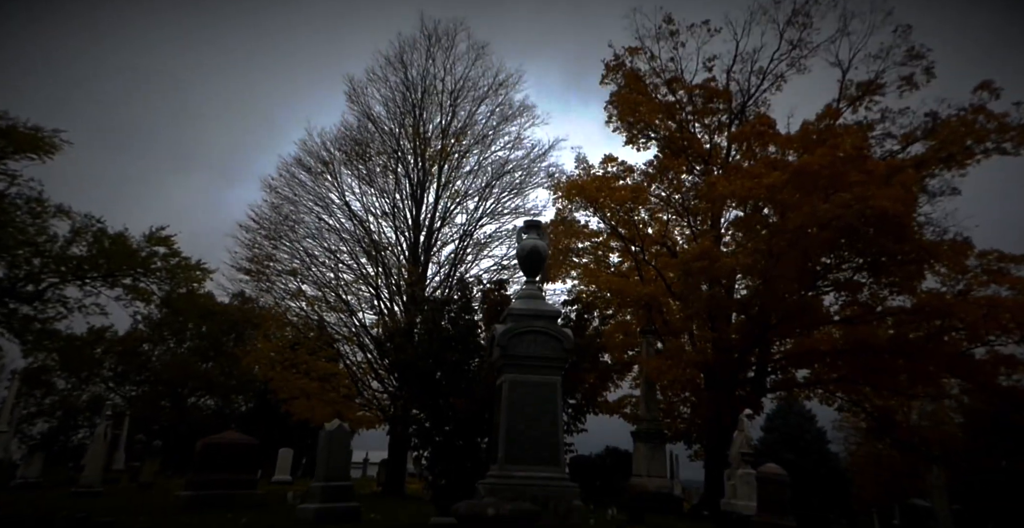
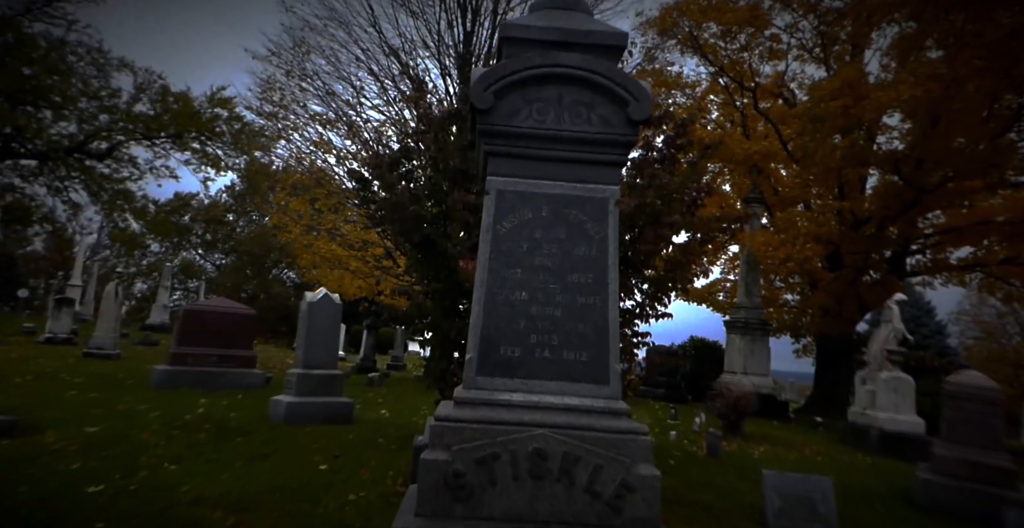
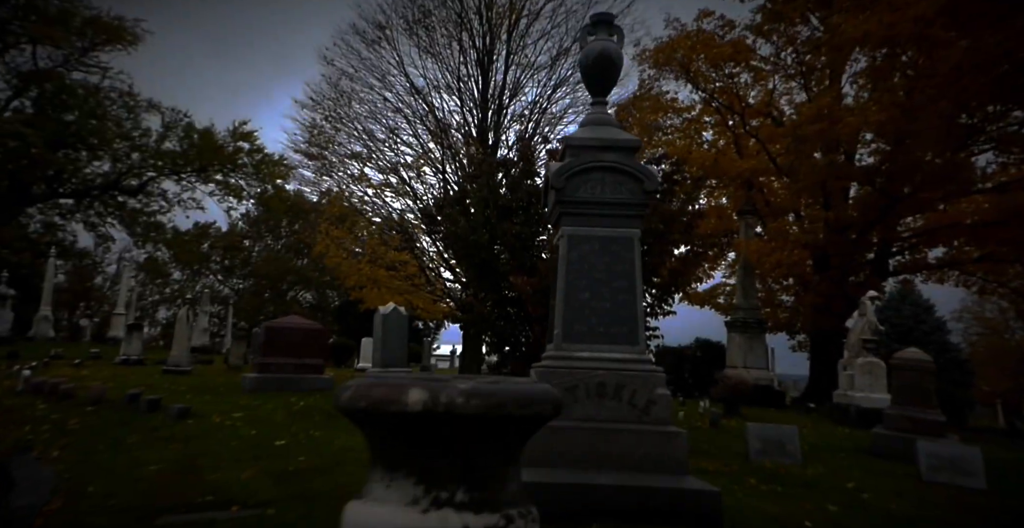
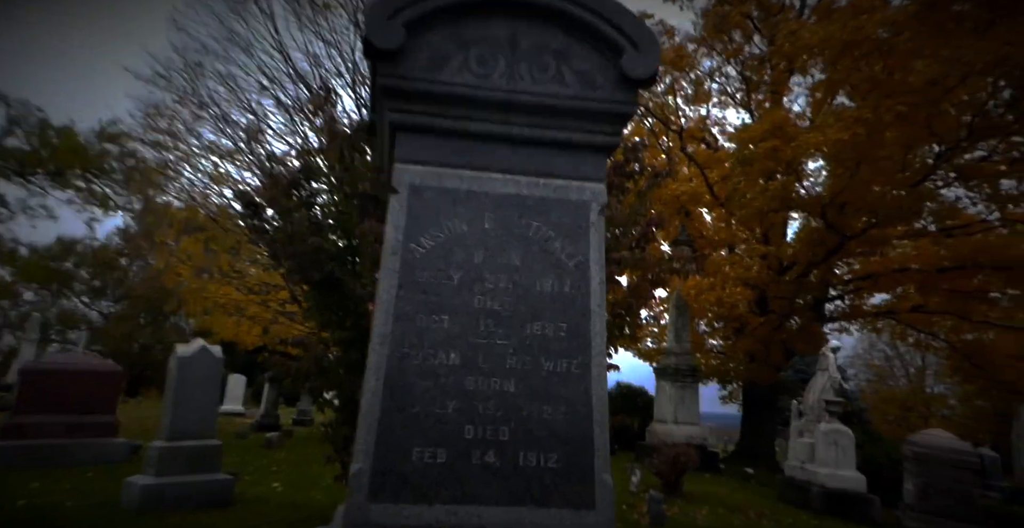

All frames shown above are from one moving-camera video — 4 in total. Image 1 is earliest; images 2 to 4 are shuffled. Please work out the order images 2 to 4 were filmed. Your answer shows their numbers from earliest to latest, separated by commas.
3, 2, 4
